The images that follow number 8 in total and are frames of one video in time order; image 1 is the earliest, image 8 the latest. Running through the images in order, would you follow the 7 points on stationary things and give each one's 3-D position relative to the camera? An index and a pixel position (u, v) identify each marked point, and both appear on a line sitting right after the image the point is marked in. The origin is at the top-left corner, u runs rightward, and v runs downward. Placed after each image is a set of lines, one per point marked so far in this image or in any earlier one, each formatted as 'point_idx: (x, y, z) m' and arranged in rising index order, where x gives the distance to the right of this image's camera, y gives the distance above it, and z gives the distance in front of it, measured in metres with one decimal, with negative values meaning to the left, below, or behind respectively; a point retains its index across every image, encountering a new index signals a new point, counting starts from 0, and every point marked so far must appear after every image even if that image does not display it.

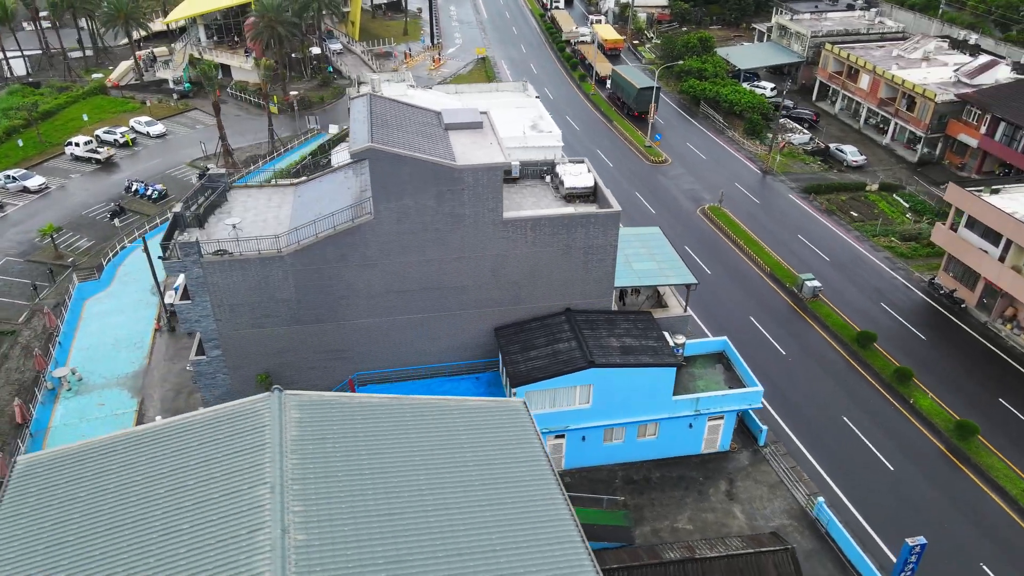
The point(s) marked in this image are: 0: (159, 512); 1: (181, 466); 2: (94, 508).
0: (-7.7, -4.9, +16.2) m
1: (-7.7, -4.1, +17.3) m
2: (-9.3, -4.9, +16.5) m
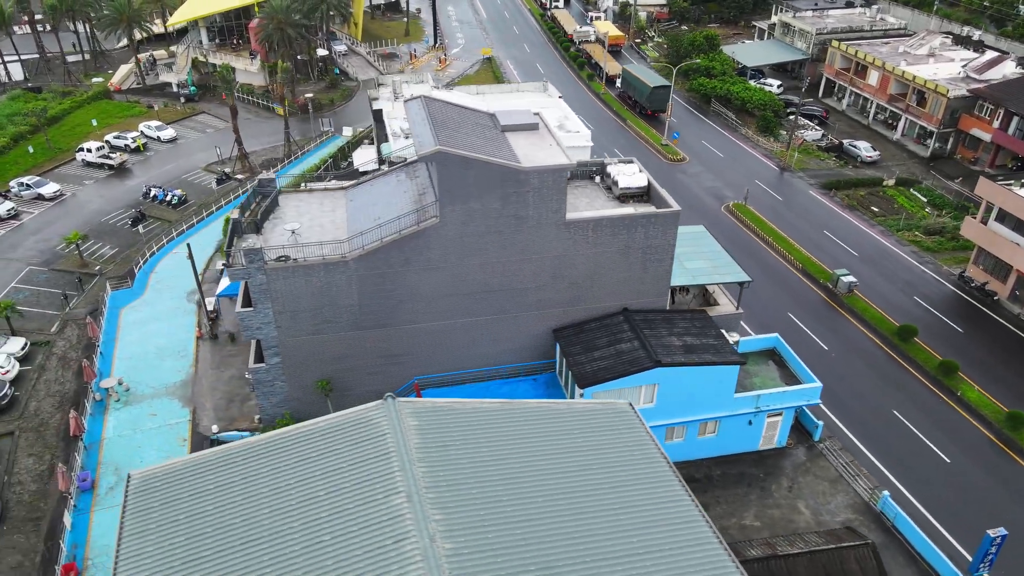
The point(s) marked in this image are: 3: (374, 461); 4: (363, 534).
0: (-4.7, -5.0, +15.9) m
1: (-4.7, -4.3, +17.0) m
2: (-6.3, -5.1, +16.2) m
3: (-3.2, -4.0, +17.0) m
4: (-3.1, -5.1, +15.4) m
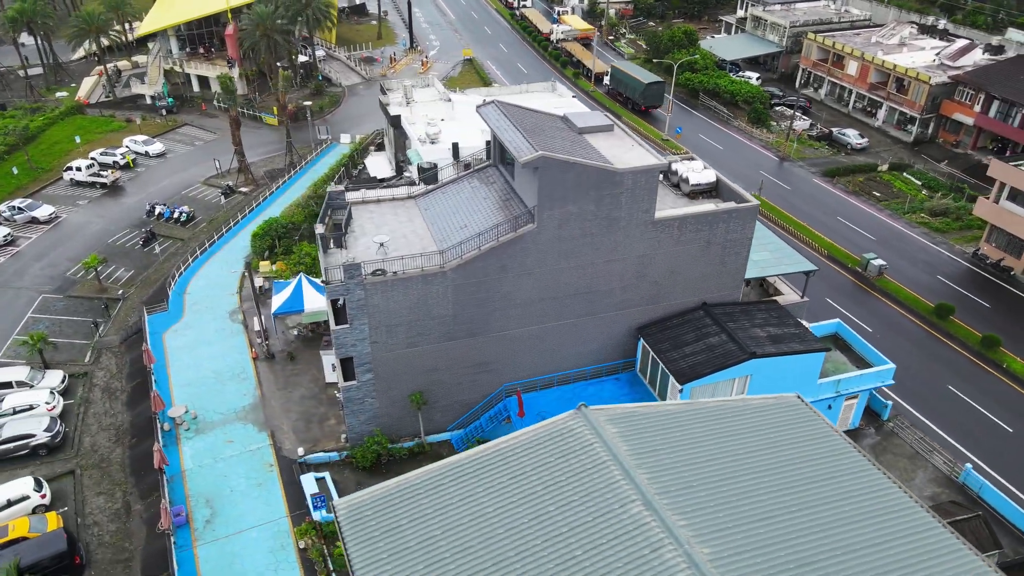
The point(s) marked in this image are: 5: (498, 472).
0: (+0.5, -5.3, +15.6) m
1: (+0.4, -4.6, +16.7) m
2: (-1.1, -5.5, +15.8) m
3: (+1.8, -4.2, +16.9) m
4: (+2.1, -5.3, +15.3) m
5: (-0.3, -4.3, +17.3) m
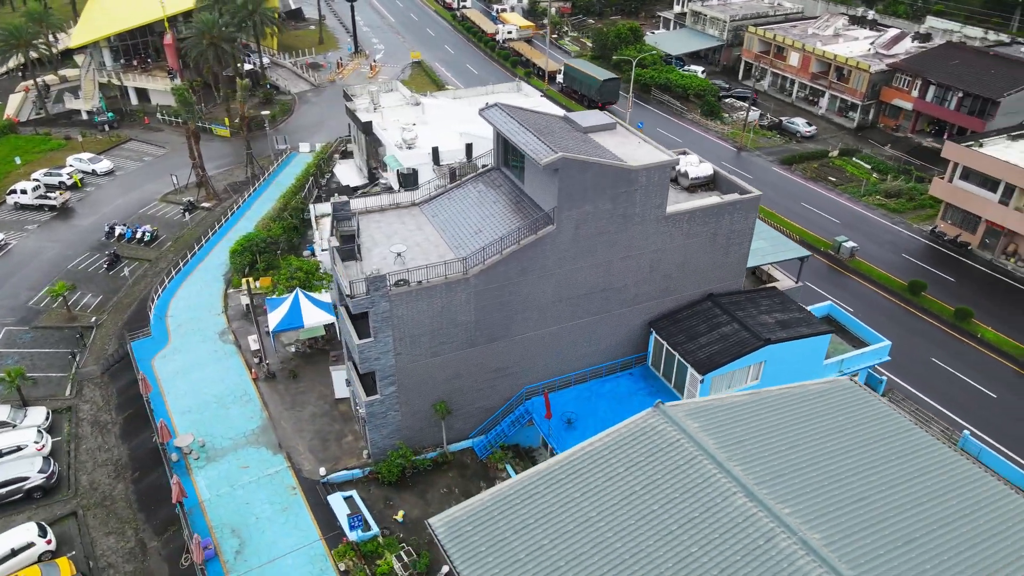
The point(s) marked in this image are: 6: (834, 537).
0: (+2.9, -5.4, +15.7) m
1: (+2.6, -4.7, +16.8) m
2: (+1.3, -5.6, +15.7) m
3: (+4.0, -4.2, +17.0) m
4: (+4.5, -5.2, +15.5) m
5: (+1.8, -4.4, +17.2) m
6: (+6.7, -5.2, +15.4) m
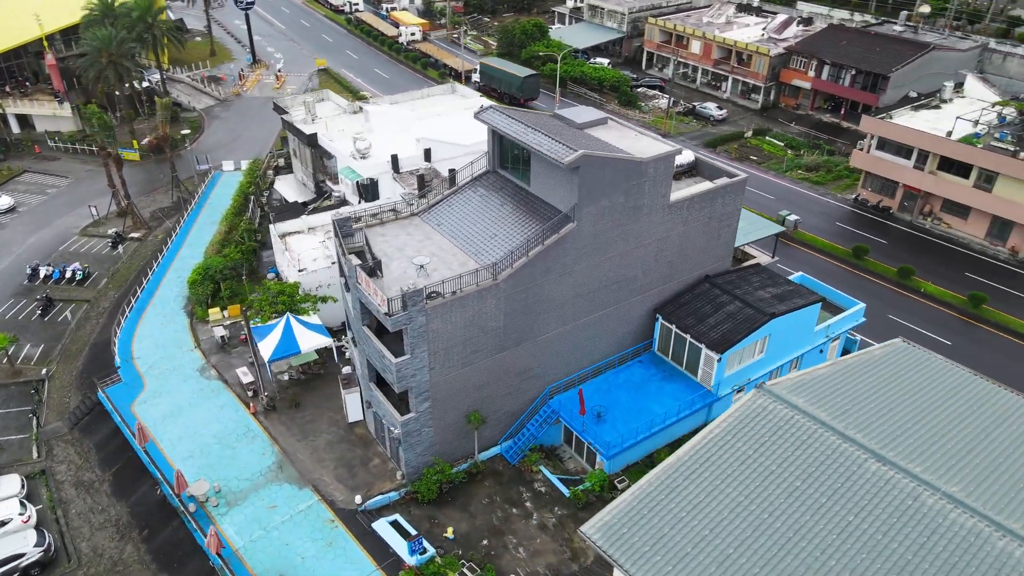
0: (+6.5, -5.0, +16.3) m
1: (+5.9, -4.3, +17.3) m
2: (+4.9, -5.4, +16.1) m
3: (+7.2, -3.7, +17.8) m
4: (+8.1, -4.7, +16.4) m
5: (+5.0, -4.1, +17.7) m
6: (+10.2, -4.4, +16.6) m
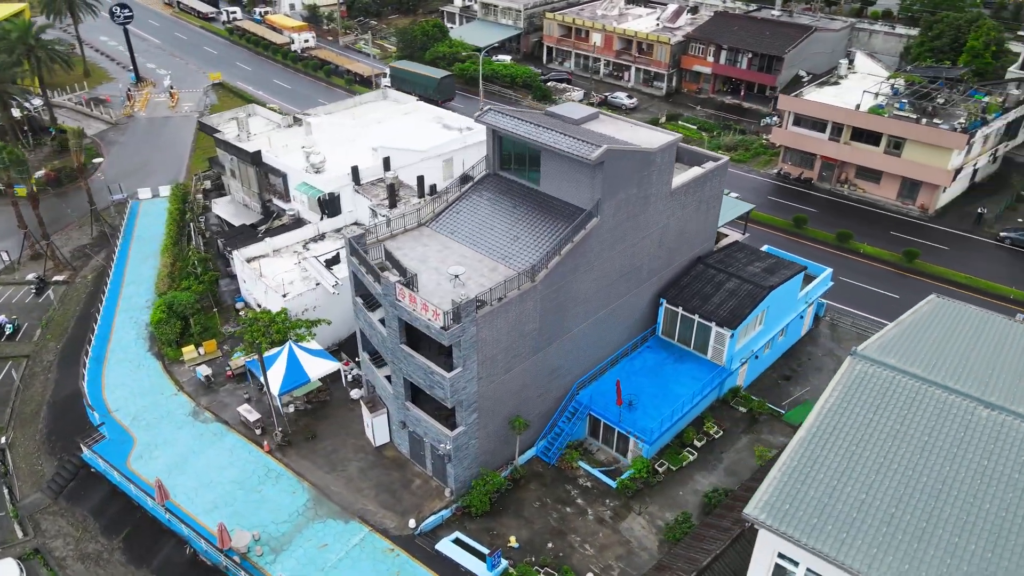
0: (+10.2, -4.2, +17.5) m
1: (+9.4, -3.6, +18.4) m
2: (+8.7, -4.8, +17.0) m
3: (+10.5, -2.8, +19.1) m
4: (+11.7, -3.7, +17.9) m
5: (+8.5, -3.5, +18.6) m
6: (+13.7, -3.2, +18.5) m
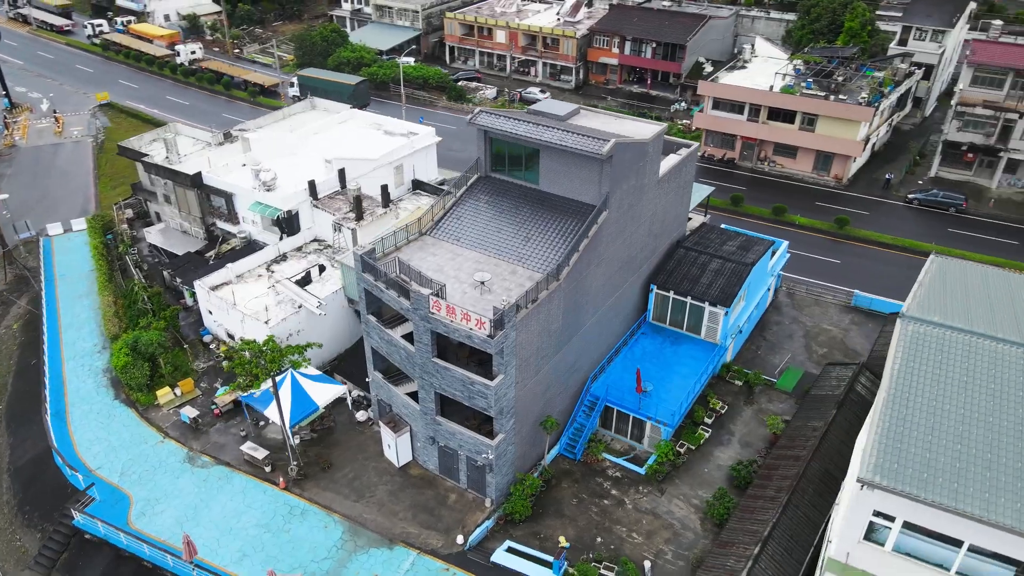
0: (+12.9, -3.1, +19.1) m
1: (+12.0, -2.6, +19.9) m
2: (+11.6, -3.8, +18.4) m
3: (+12.9, -1.7, +20.8) m
4: (+14.3, -2.5, +19.7) m
5: (+11.0, -2.6, +19.9) m
6: (+16.2, -1.8, +20.6) m
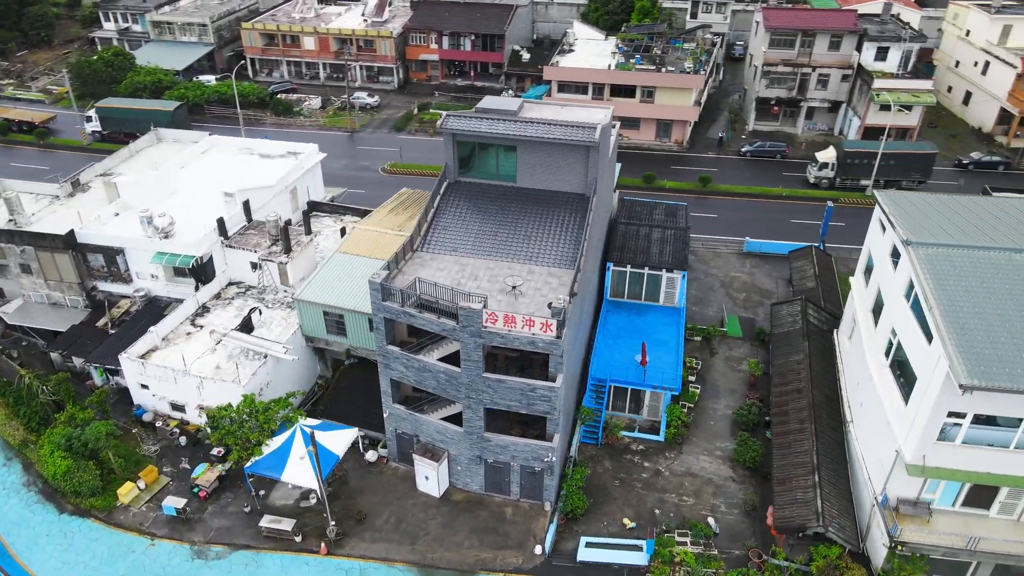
0: (+16.0, -0.4, +23.0) m
1: (+14.8, -0.1, +23.5) m
2: (+15.1, -1.3, +22.0) m
3: (+15.3, +0.9, +24.5) m
4: (+17.1, +0.5, +24.0) m
5: (+13.9, -0.3, +23.2) m
6: (+18.4, +1.5, +25.4) m
